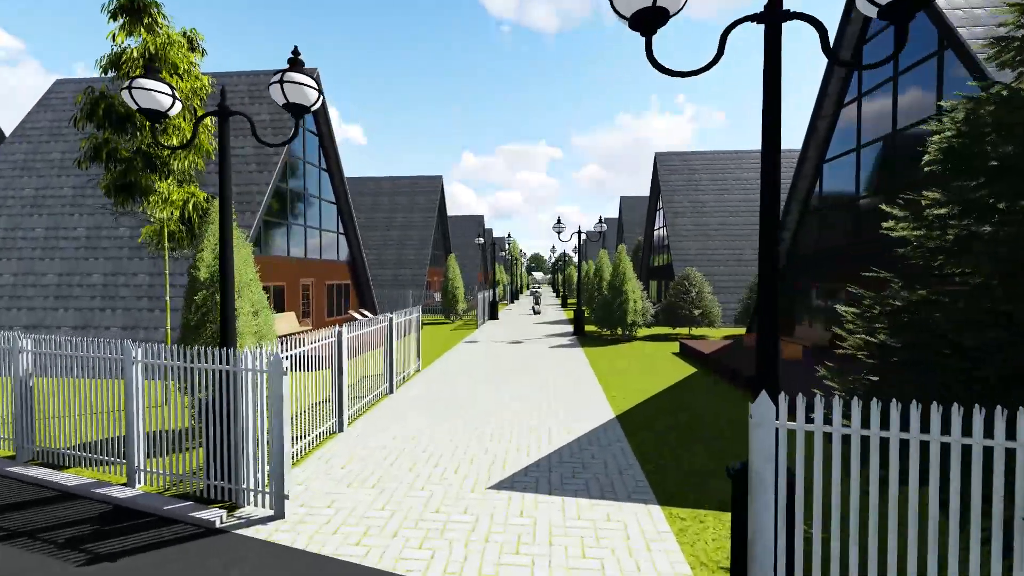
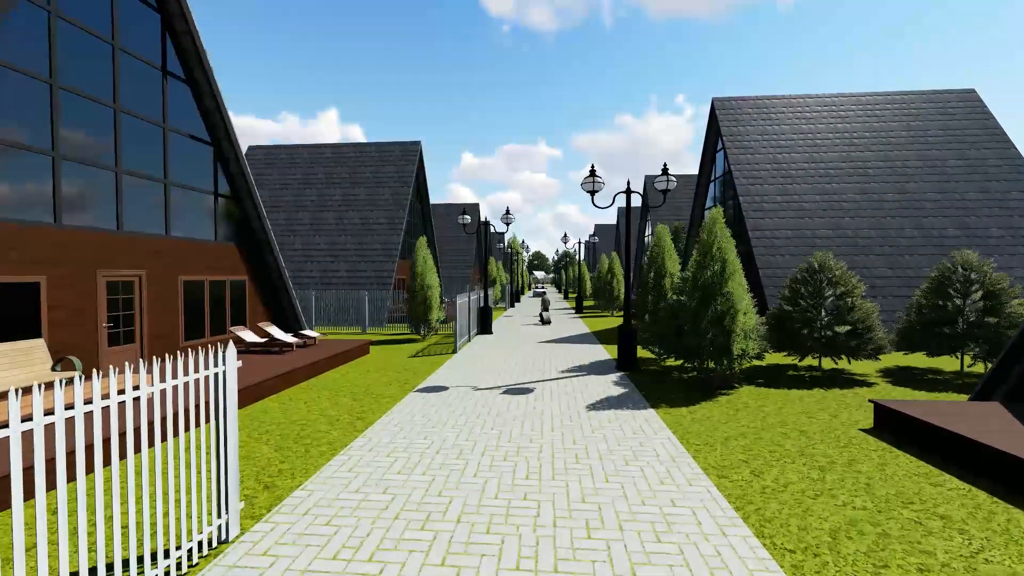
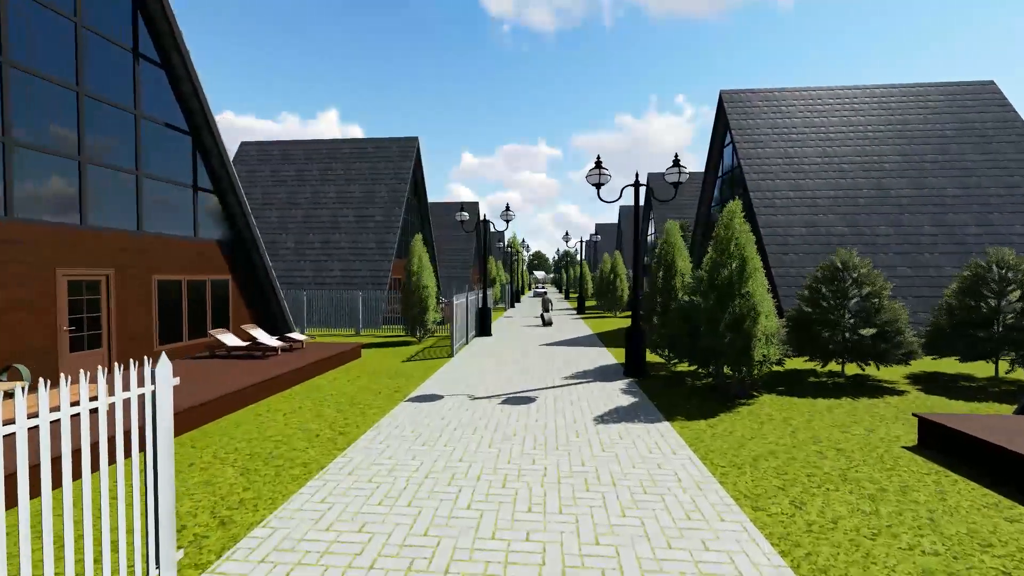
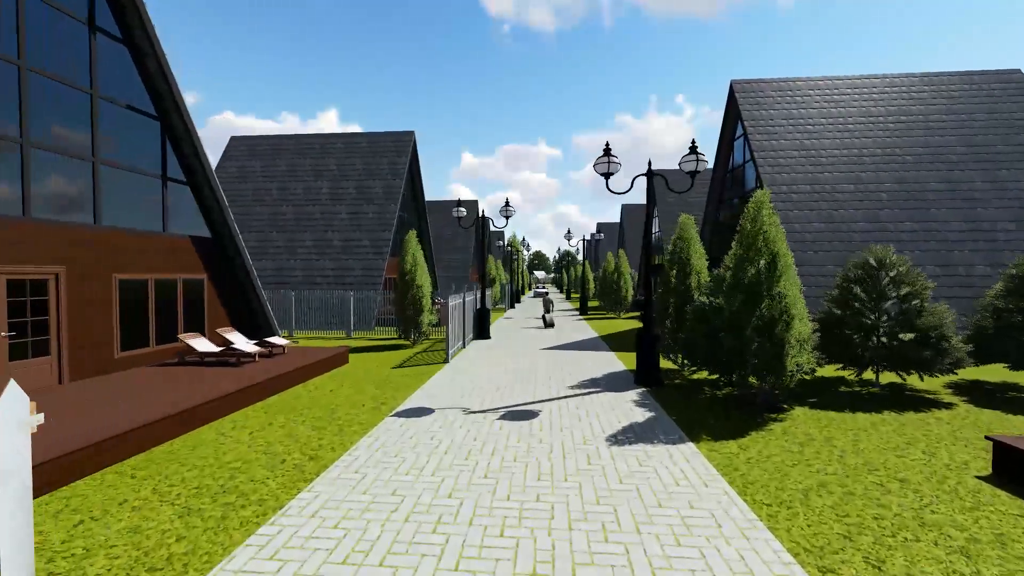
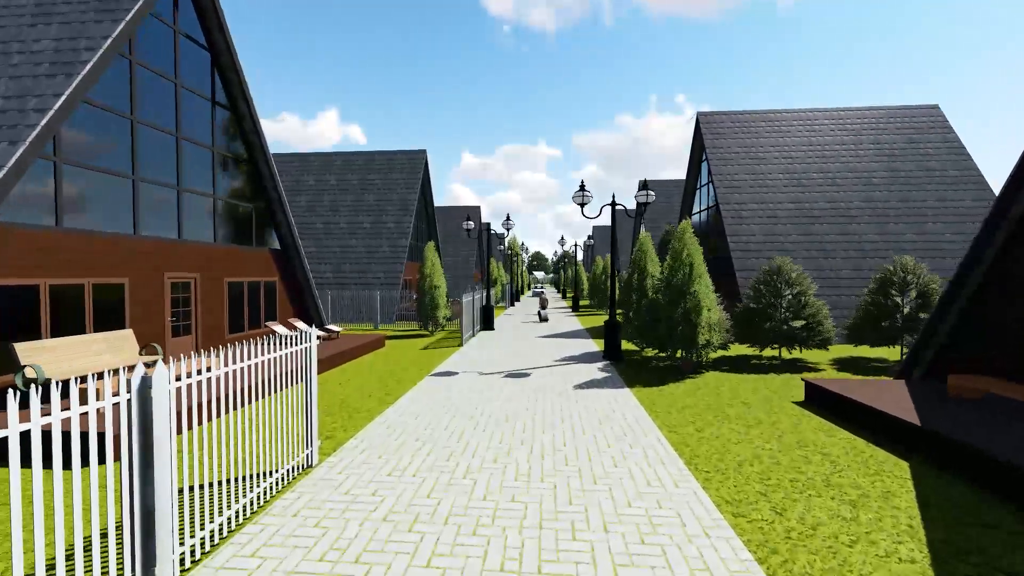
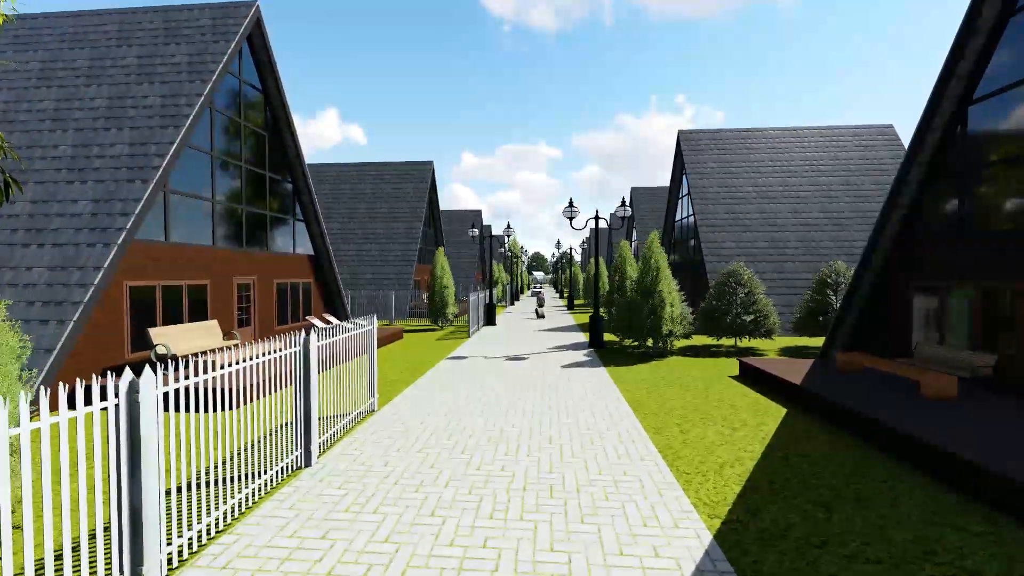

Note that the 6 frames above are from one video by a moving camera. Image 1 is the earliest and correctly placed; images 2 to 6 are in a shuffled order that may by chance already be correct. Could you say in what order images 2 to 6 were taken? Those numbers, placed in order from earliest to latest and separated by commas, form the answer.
6, 5, 2, 3, 4
